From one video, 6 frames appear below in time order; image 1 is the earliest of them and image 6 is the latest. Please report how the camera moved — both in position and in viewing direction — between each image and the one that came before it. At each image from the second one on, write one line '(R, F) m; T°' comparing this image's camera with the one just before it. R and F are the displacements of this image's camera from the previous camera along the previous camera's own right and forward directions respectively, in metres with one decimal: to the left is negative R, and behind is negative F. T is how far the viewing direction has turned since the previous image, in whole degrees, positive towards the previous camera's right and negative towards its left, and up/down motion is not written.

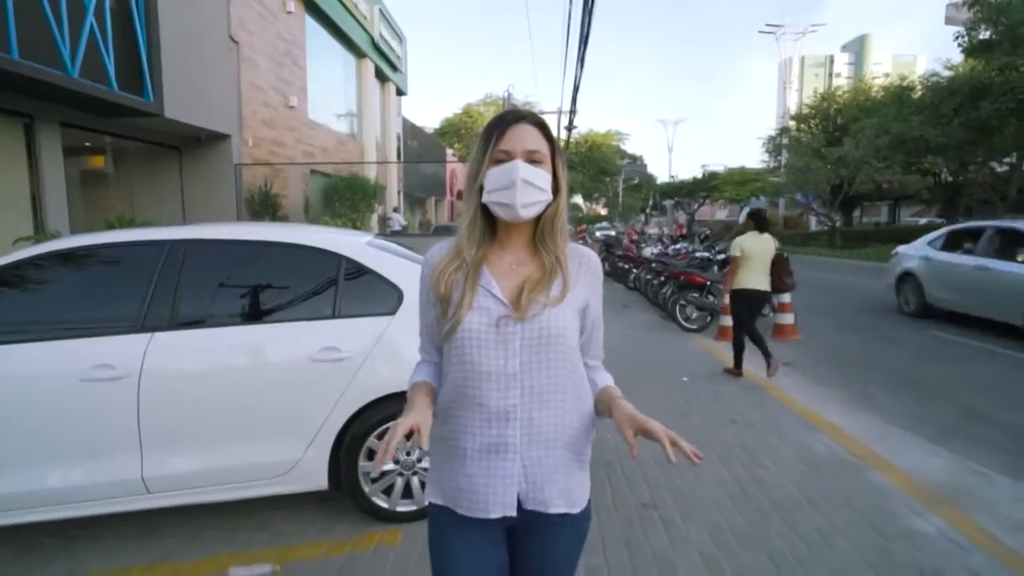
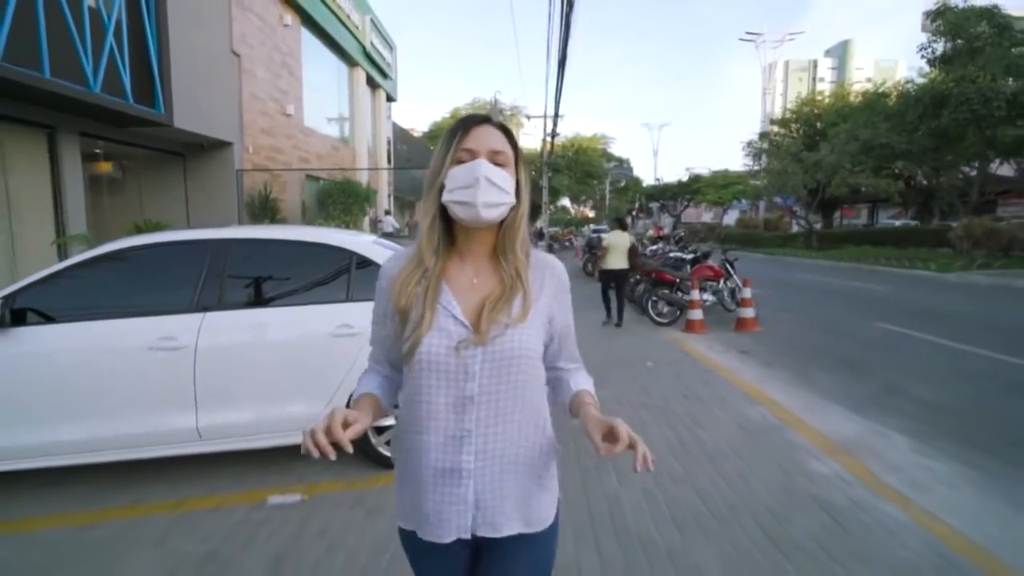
(+0.1, -0.8) m; +1°
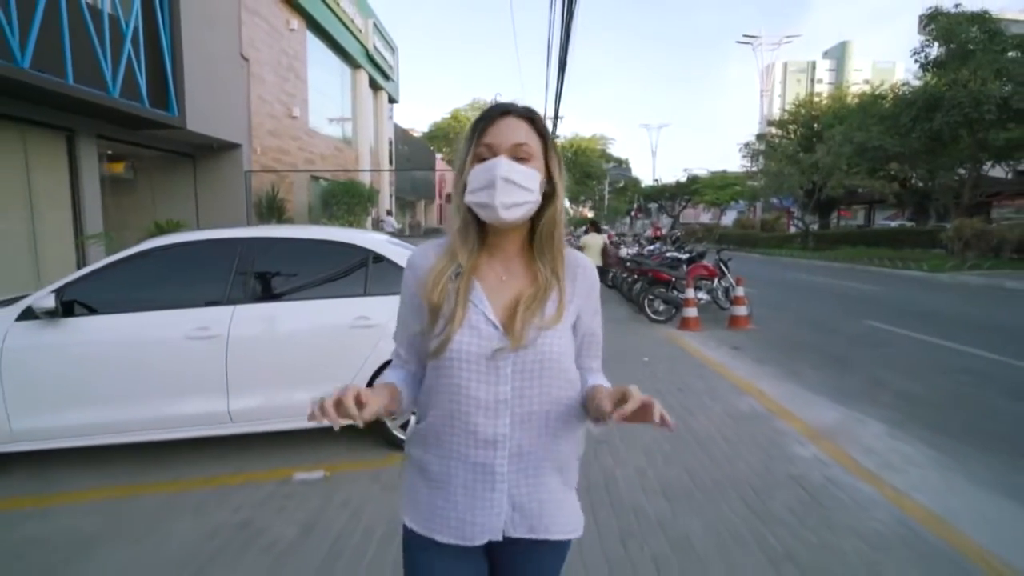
(0.0, -0.4) m; 0°
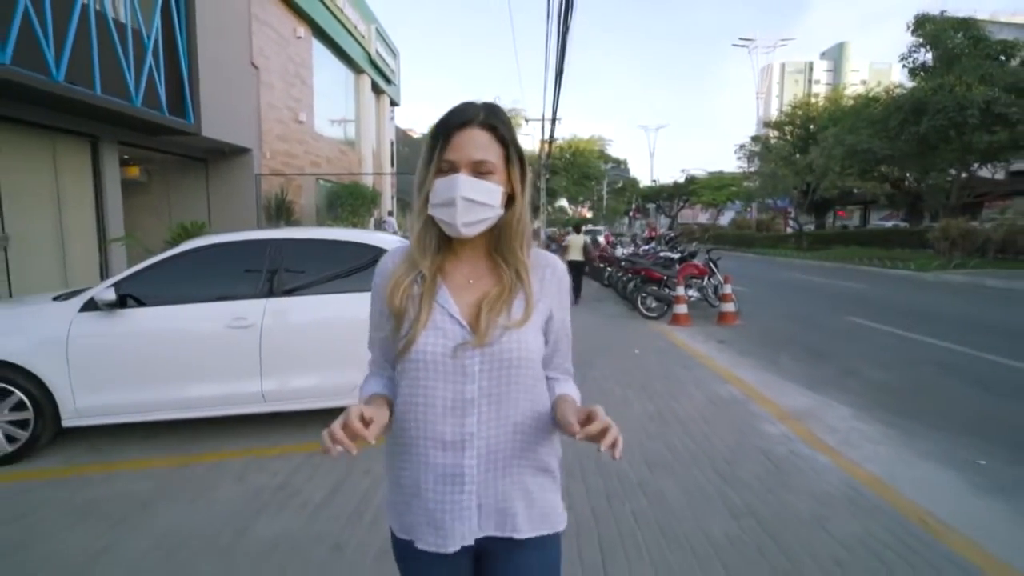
(0.0, -0.6) m; 0°
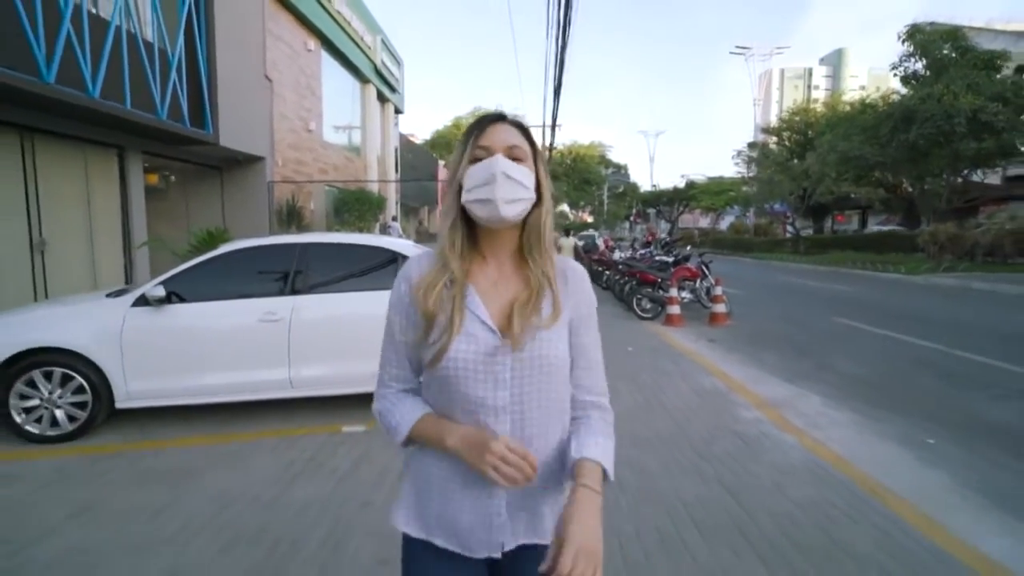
(0.0, -0.6) m; 0°
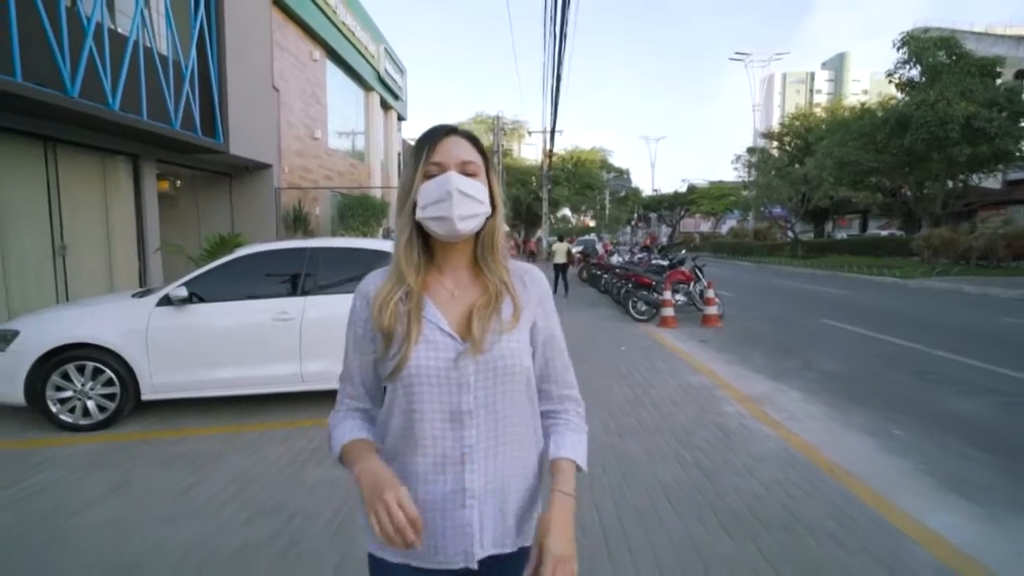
(+0.1, -0.4) m; 0°
